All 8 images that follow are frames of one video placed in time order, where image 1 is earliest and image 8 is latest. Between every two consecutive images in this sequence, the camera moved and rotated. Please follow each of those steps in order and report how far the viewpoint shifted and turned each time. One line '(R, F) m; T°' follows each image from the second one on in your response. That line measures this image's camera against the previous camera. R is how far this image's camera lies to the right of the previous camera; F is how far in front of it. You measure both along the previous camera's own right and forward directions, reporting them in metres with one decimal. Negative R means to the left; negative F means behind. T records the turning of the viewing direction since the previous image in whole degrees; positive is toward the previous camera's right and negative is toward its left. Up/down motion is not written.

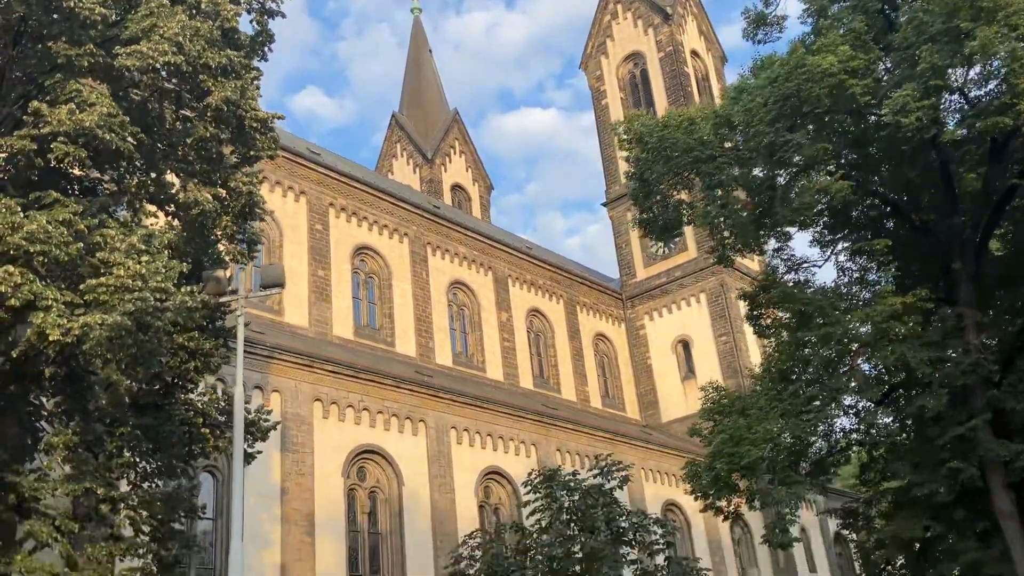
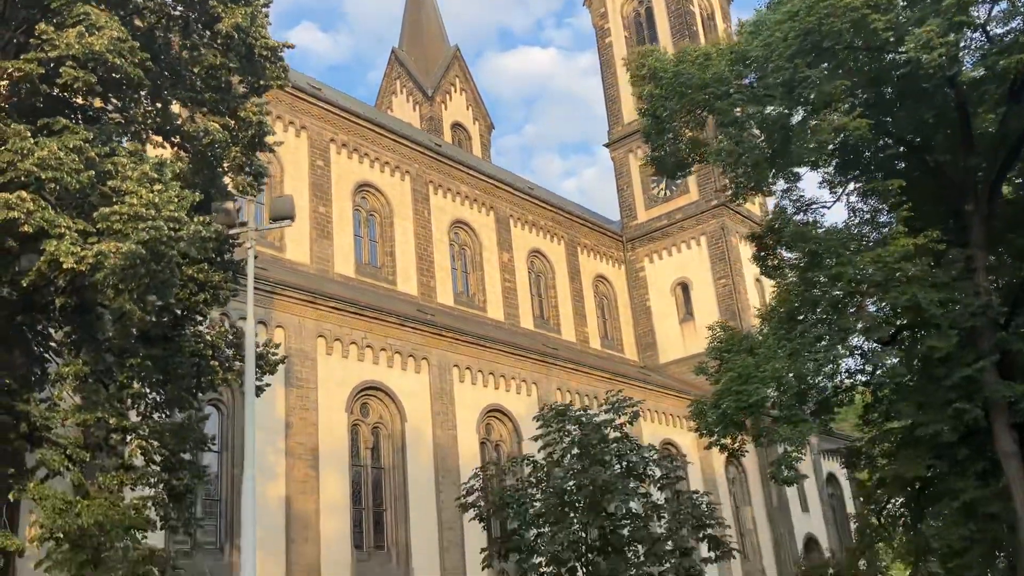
(-0.2, 0.0) m; 0°
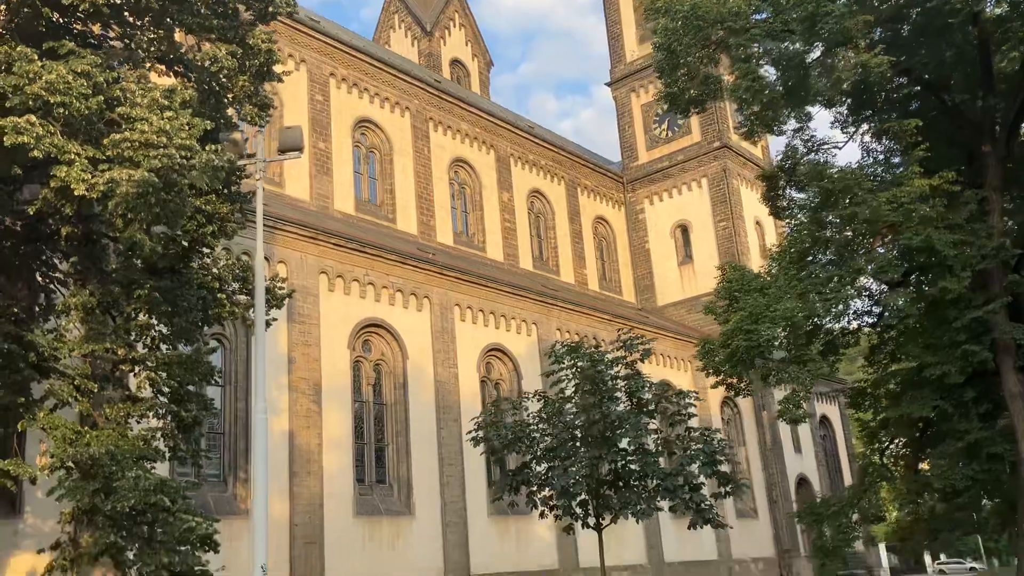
(-0.2, +0.1) m; 0°
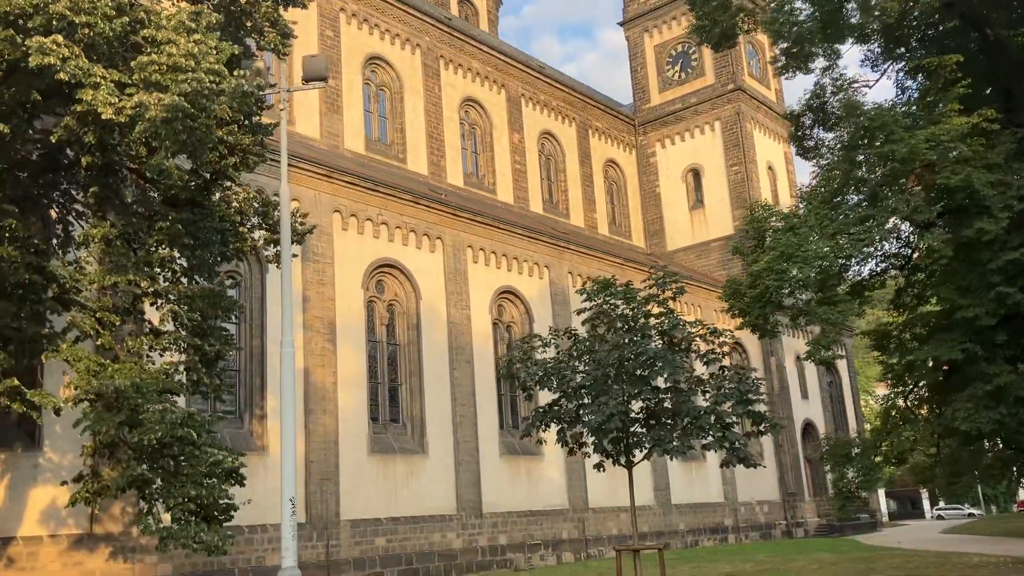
(-0.3, +0.2) m; 0°
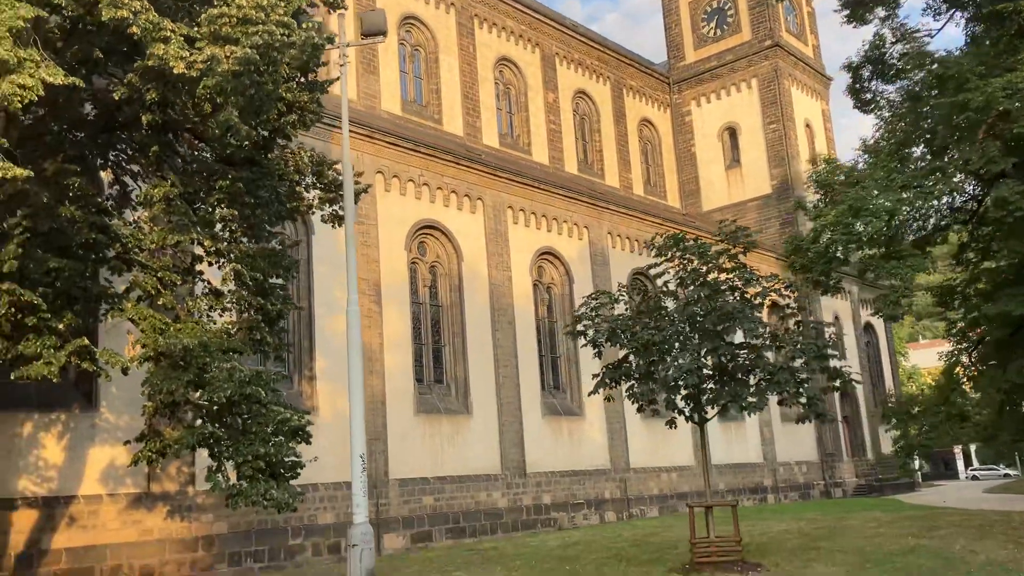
(-0.5, +0.1) m; -1°
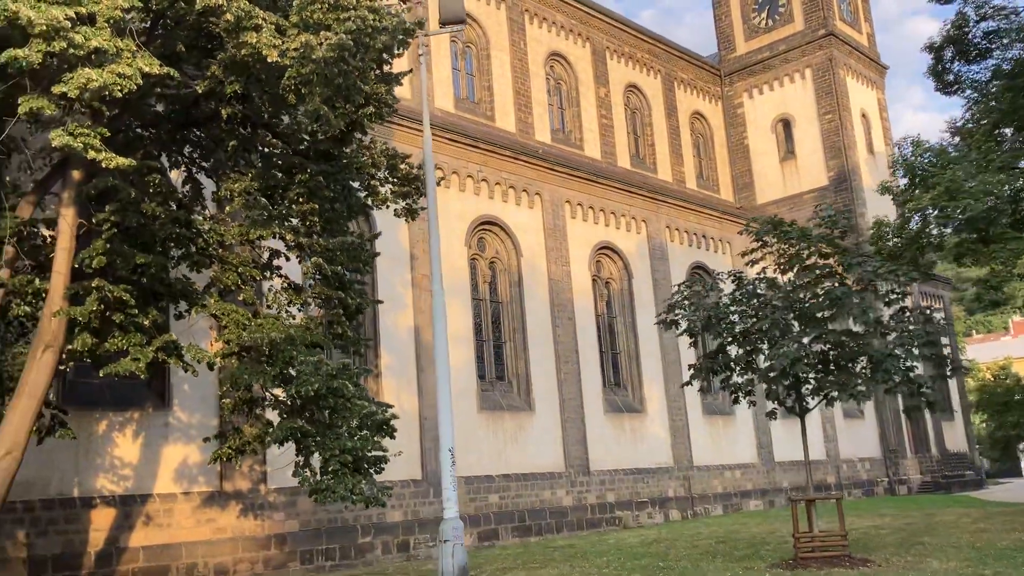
(-0.5, +0.2) m; -2°
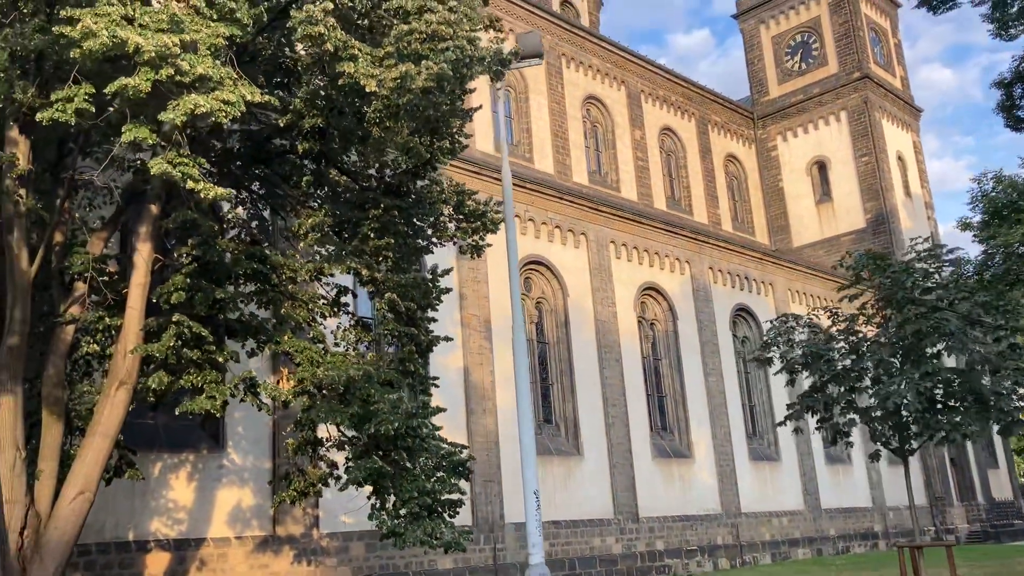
(-0.7, +0.2) m; -1°
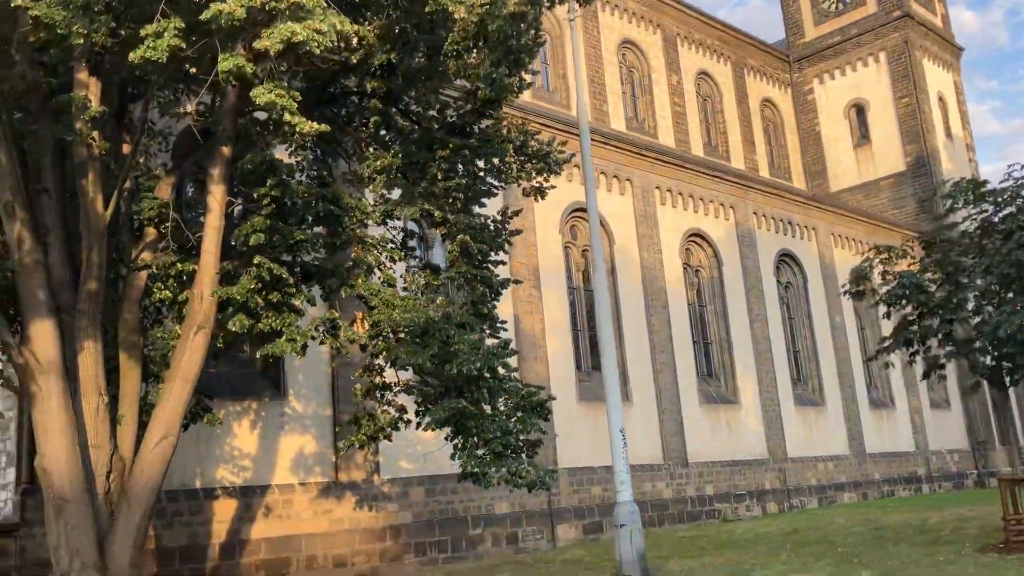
(-0.6, +0.2) m; -1°
